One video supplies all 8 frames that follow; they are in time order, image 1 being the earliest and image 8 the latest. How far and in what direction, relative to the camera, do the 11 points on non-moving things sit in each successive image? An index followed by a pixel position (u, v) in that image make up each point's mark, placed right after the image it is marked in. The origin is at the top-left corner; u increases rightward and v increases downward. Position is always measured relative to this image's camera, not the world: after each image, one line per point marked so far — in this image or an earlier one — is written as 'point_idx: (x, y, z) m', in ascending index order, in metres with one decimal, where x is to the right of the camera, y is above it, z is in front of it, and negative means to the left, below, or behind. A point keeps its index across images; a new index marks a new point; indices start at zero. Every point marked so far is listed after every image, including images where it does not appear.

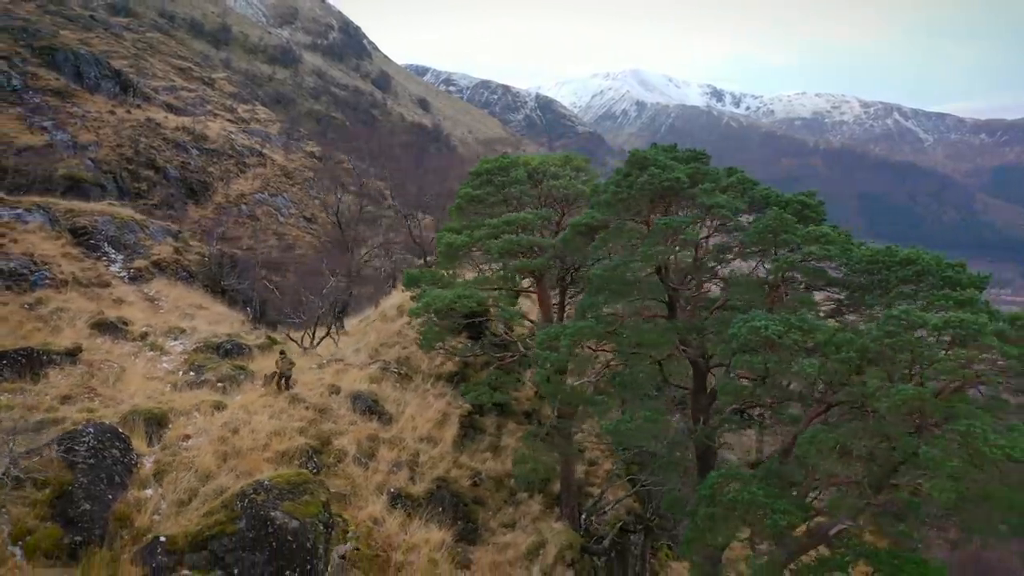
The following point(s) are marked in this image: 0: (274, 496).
0: (-2.2, -1.9, +7.7) m
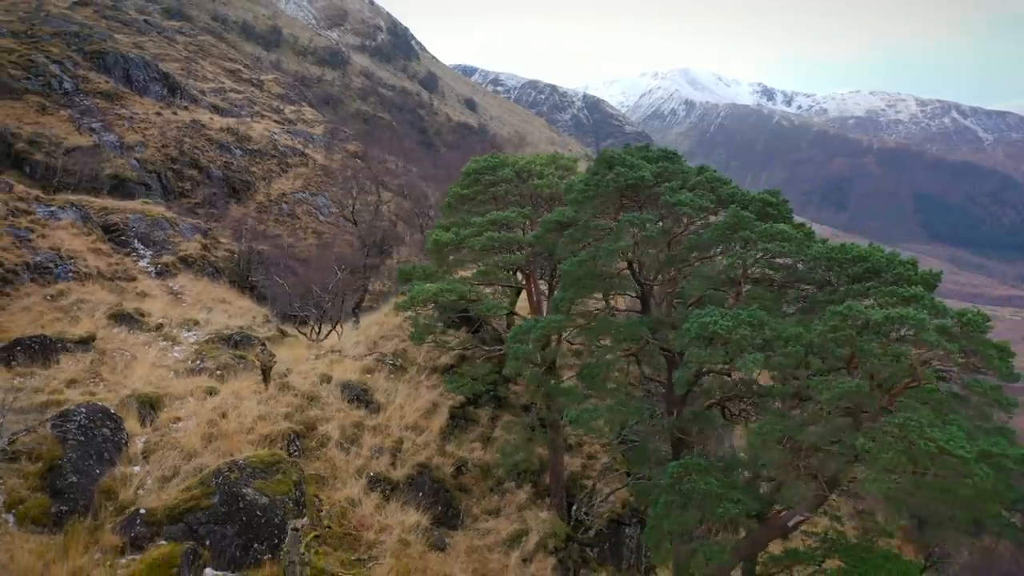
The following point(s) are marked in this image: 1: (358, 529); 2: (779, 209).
0: (-2.6, -1.8, +8.2) m
1: (-1.7, -2.5, +8.9) m
2: (+2.9, +1.0, +9.2) m
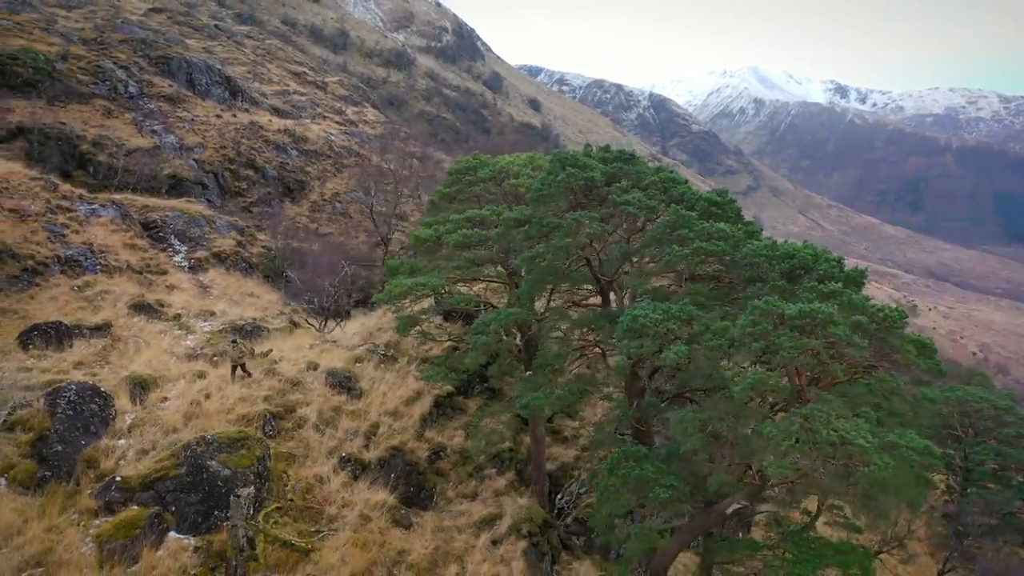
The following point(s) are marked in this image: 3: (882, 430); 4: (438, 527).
0: (-3.2, -1.7, +8.9) m
1: (-2.2, -2.5, +9.6) m
2: (+2.4, +1.0, +9.5) m
3: (+3.3, -1.3, +7.6) m
4: (-0.9, -3.1, +10.8) m
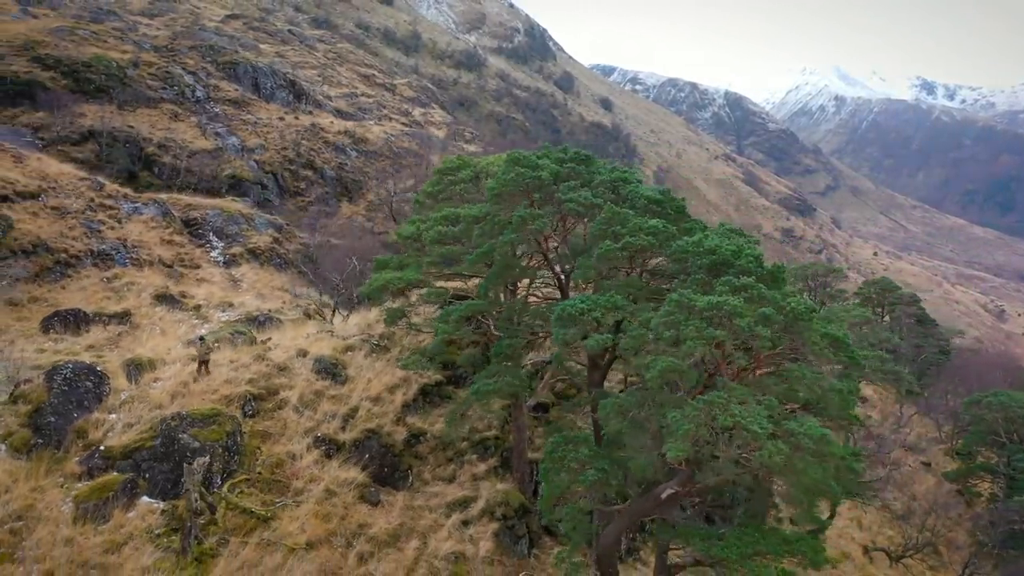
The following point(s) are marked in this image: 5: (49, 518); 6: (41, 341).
0: (-3.8, -1.6, +9.9) m
1: (-2.8, -2.3, +10.4) m
2: (+1.8, +1.1, +10.0) m
3: (+2.5, -1.3, +8.0) m
4: (-1.4, -3.0, +11.5) m
5: (-4.6, -2.3, +8.5) m
6: (-6.8, -0.8, +12.2) m
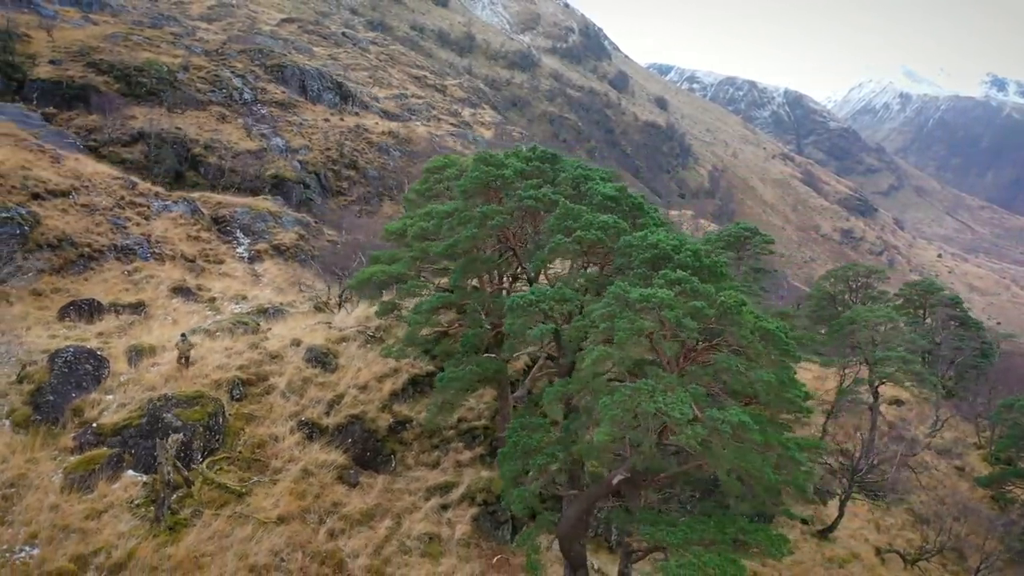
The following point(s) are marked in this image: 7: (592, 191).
0: (-4.3, -1.5, +10.6) m
1: (-3.2, -2.2, +11.1) m
2: (+1.4, +1.1, +10.3) m
3: (+1.9, -1.2, +8.3) m
4: (-1.8, -2.9, +12.1) m
5: (-5.2, -2.2, +9.3) m
6: (-7.1, -0.6, +13.1) m
7: (+1.0, +1.2, +10.3) m
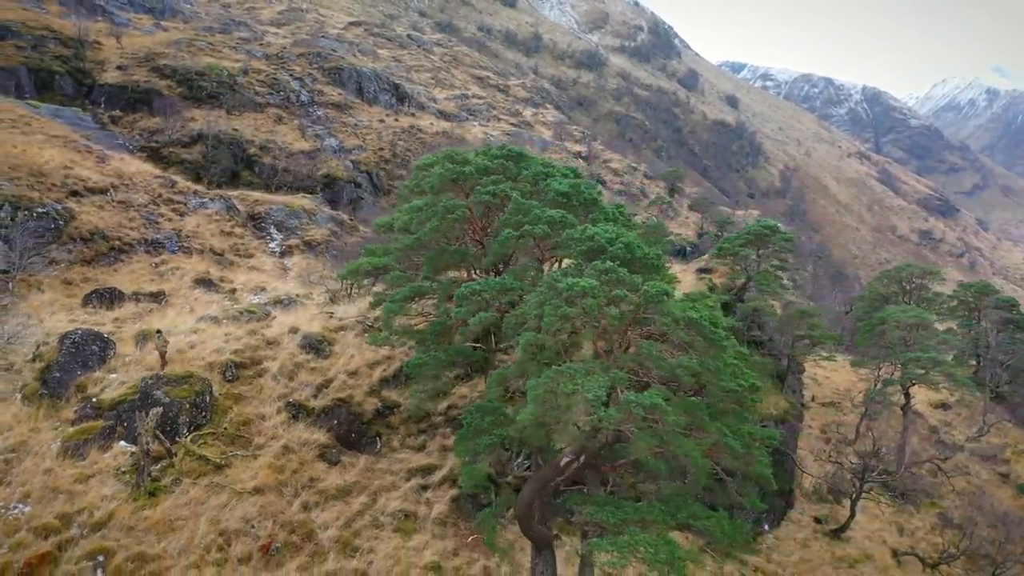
0: (-4.8, -1.3, +11.6) m
1: (-3.7, -2.1, +12.0) m
2: (+0.9, +1.2, +10.8) m
3: (+1.2, -1.1, +8.7) m
4: (-2.2, -2.7, +12.8) m
5: (-5.8, -2.0, +10.3) m
6: (-7.4, -0.4, +14.3) m
7: (+0.5, +1.3, +10.9) m
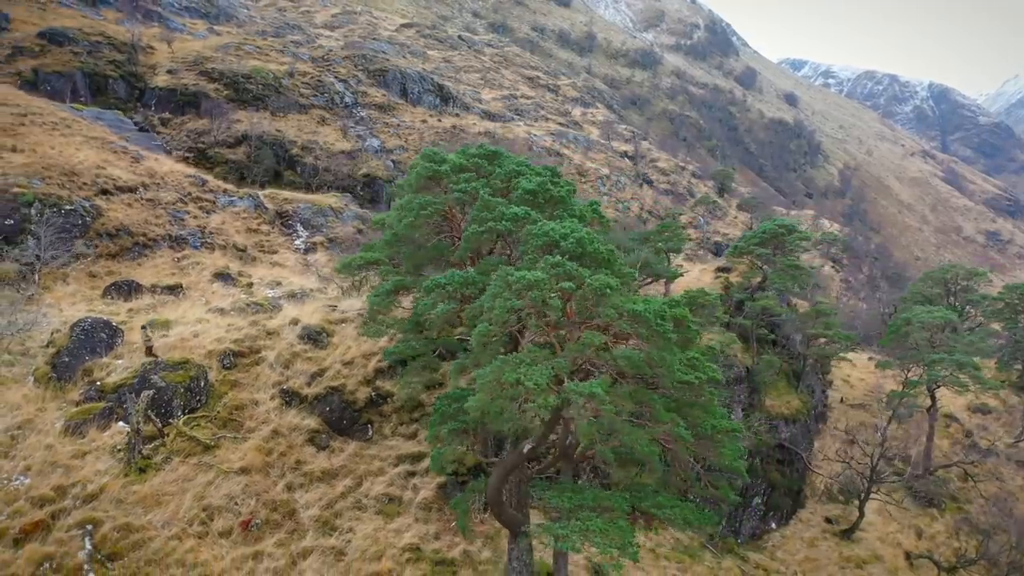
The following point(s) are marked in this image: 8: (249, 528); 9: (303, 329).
0: (-5.2, -1.2, +12.4) m
1: (-4.0, -2.0, +12.7) m
2: (+0.5, +1.3, +11.3) m
3: (+0.7, -1.0, +9.1) m
4: (-2.5, -2.6, +13.5) m
5: (-6.2, -1.9, +11.2) m
6: (-7.5, -0.3, +15.2) m
7: (+0.1, +1.4, +11.3) m
8: (-3.4, -3.1, +10.9) m
9: (-3.7, -0.8, +15.4) m
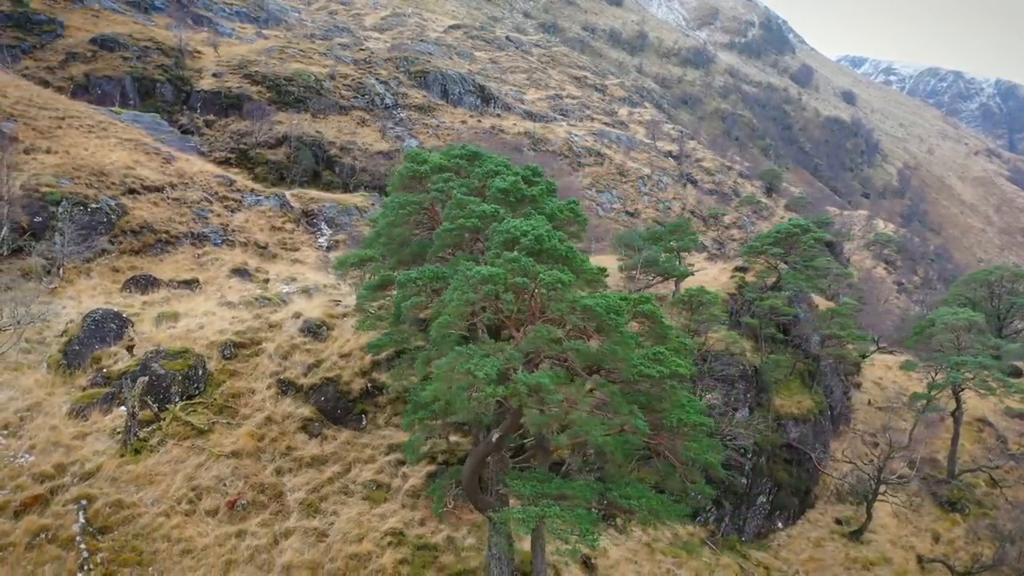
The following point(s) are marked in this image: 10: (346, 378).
0: (-5.5, -1.1, +13.1) m
1: (-4.3, -1.9, +13.4) m
2: (+0.1, +1.4, +11.7) m
3: (+0.1, -1.0, +9.6) m
4: (-2.7, -2.5, +14.1) m
5: (-6.6, -1.8, +12.0) m
6: (-7.7, -0.2, +16.2) m
7: (-0.3, +1.4, +11.7) m
8: (-3.8, -3.0, +11.6) m
9: (-3.8, -0.7, +16.1) m
10: (-2.9, -1.6, +15.0) m
